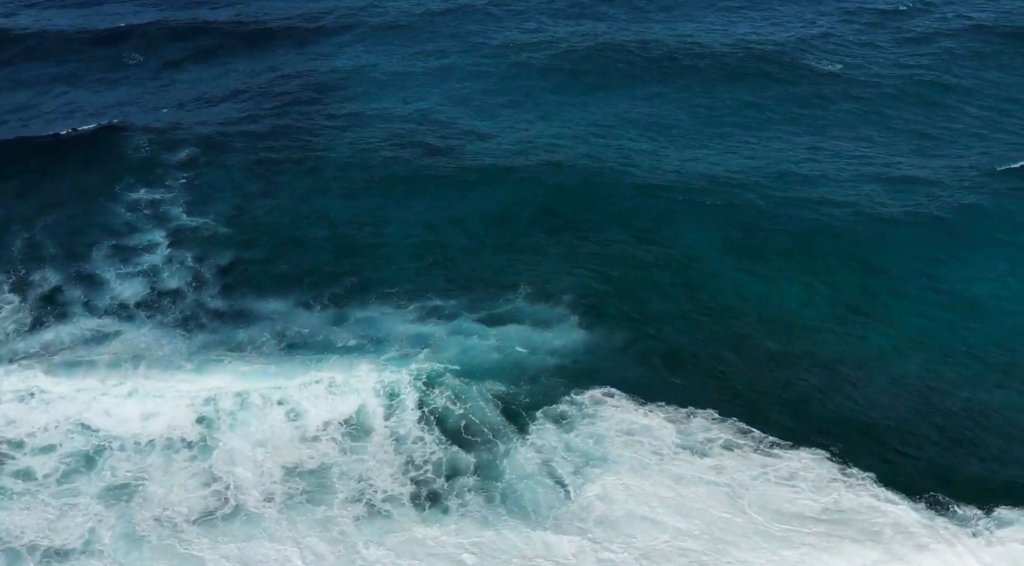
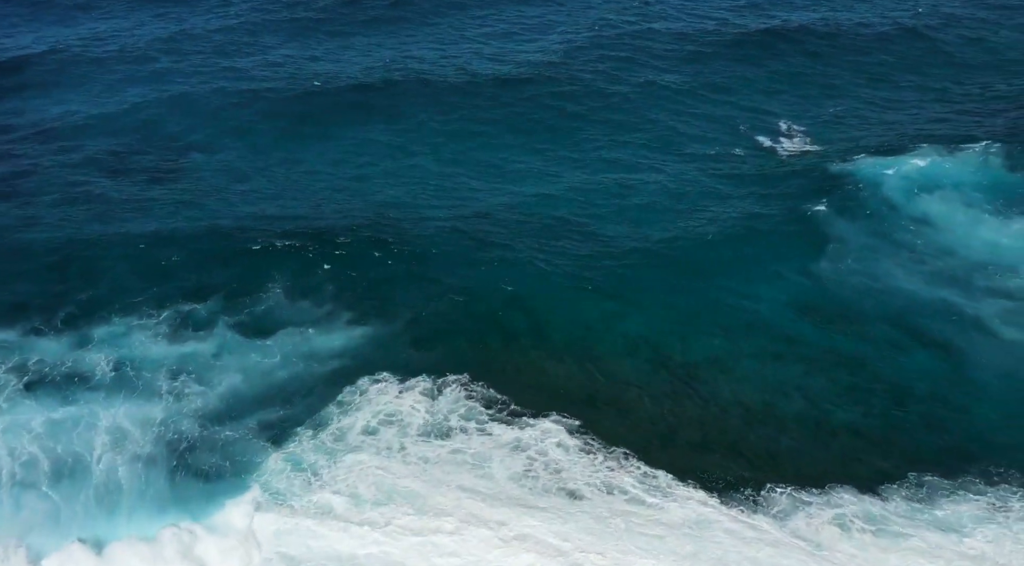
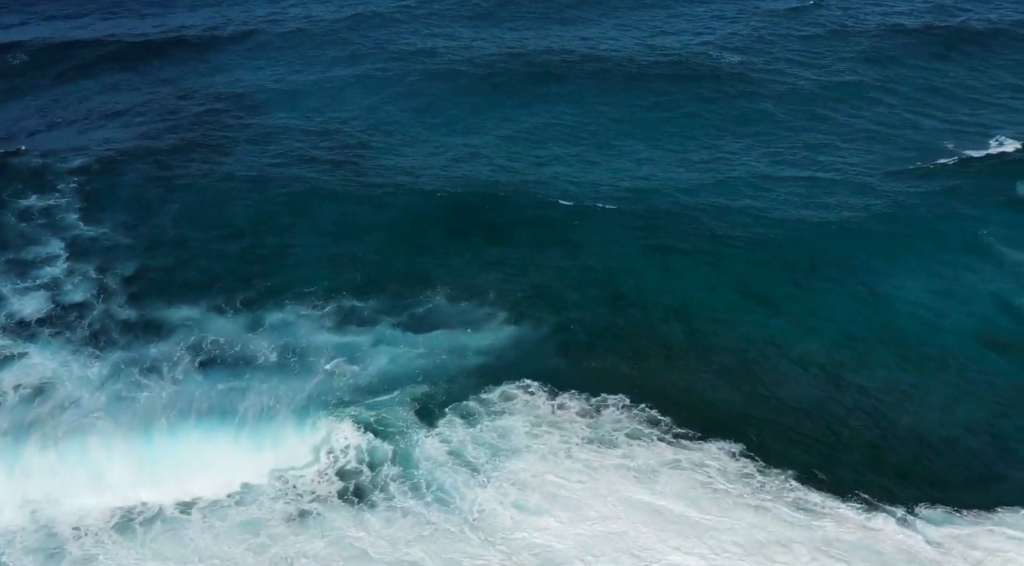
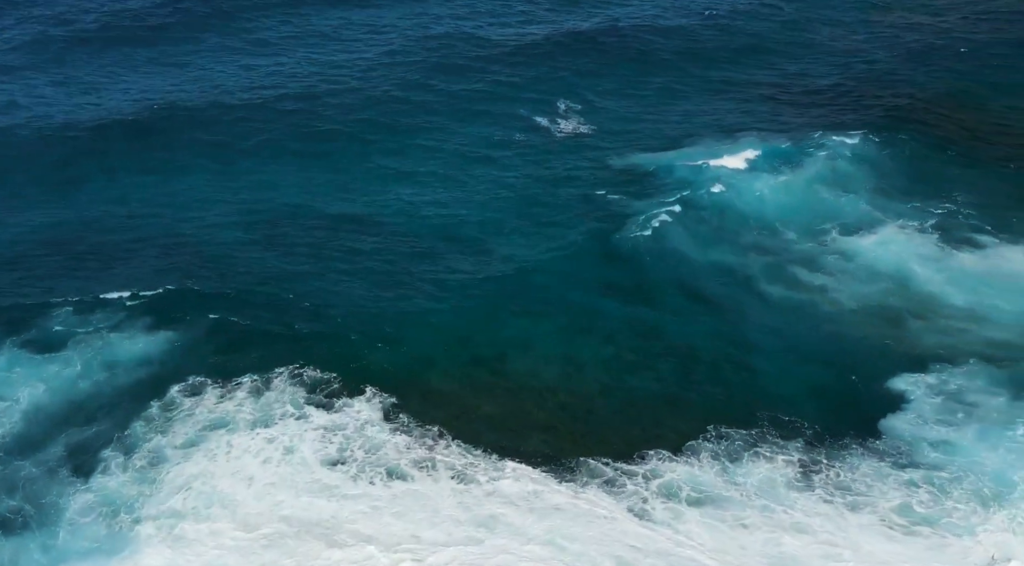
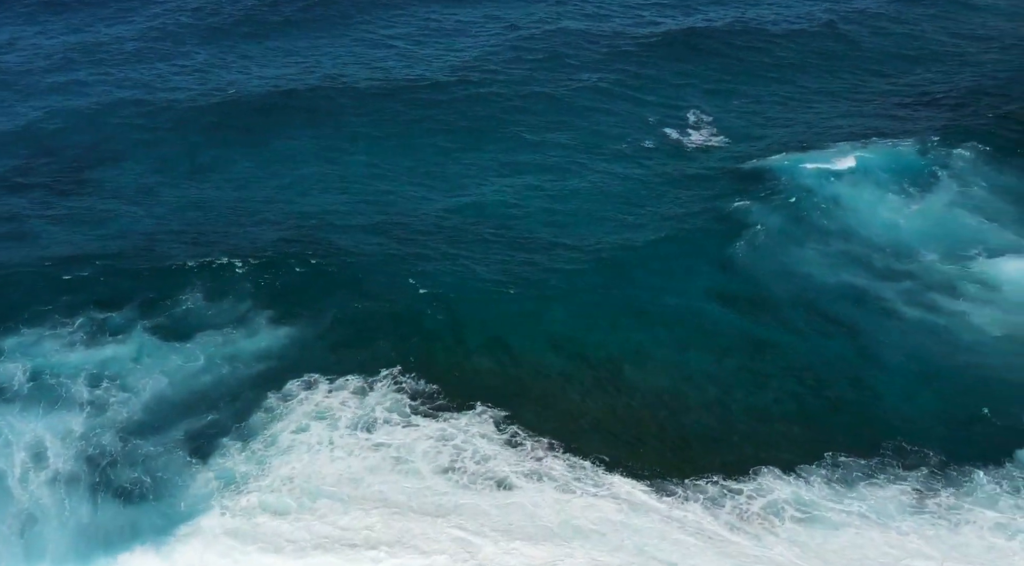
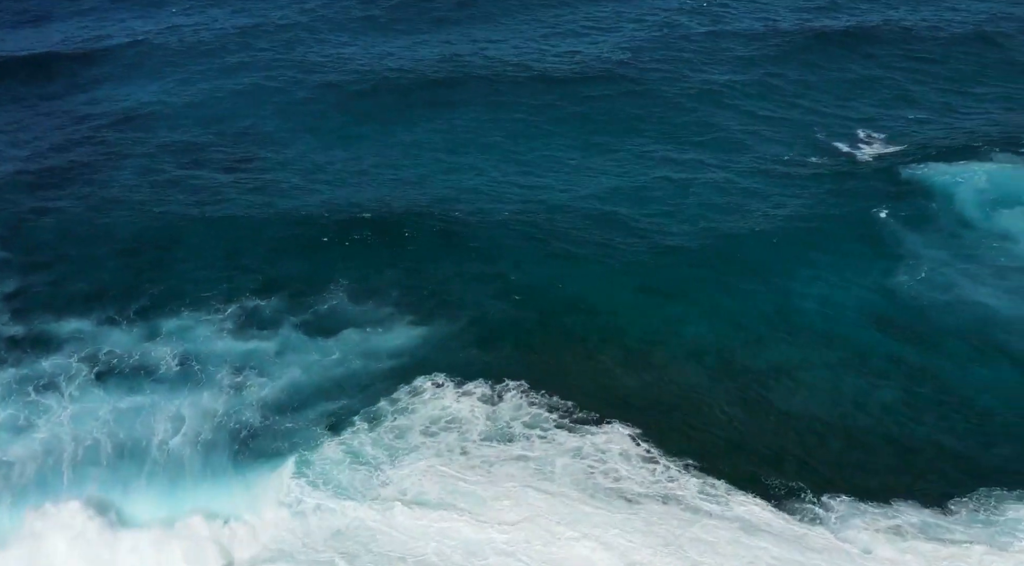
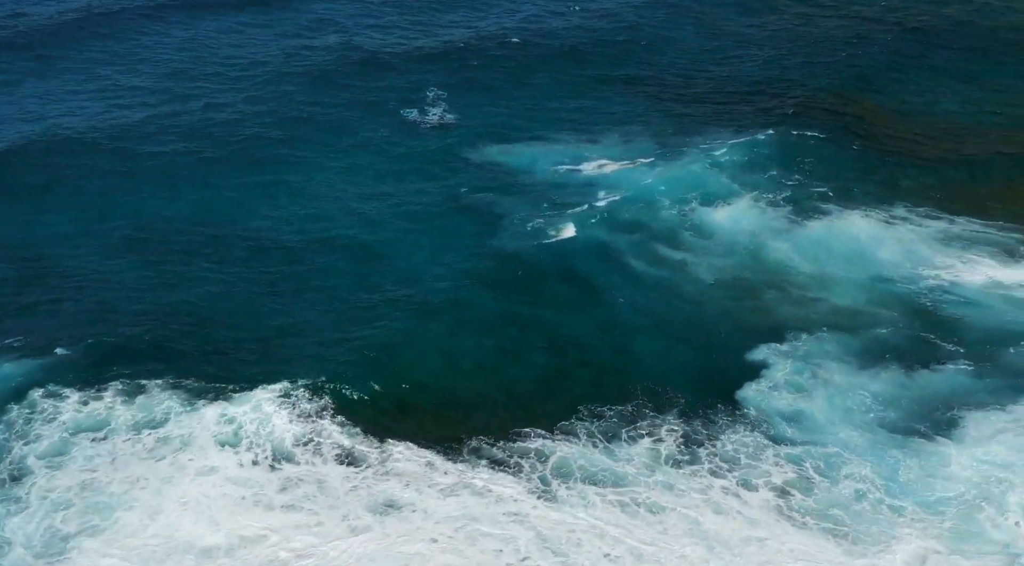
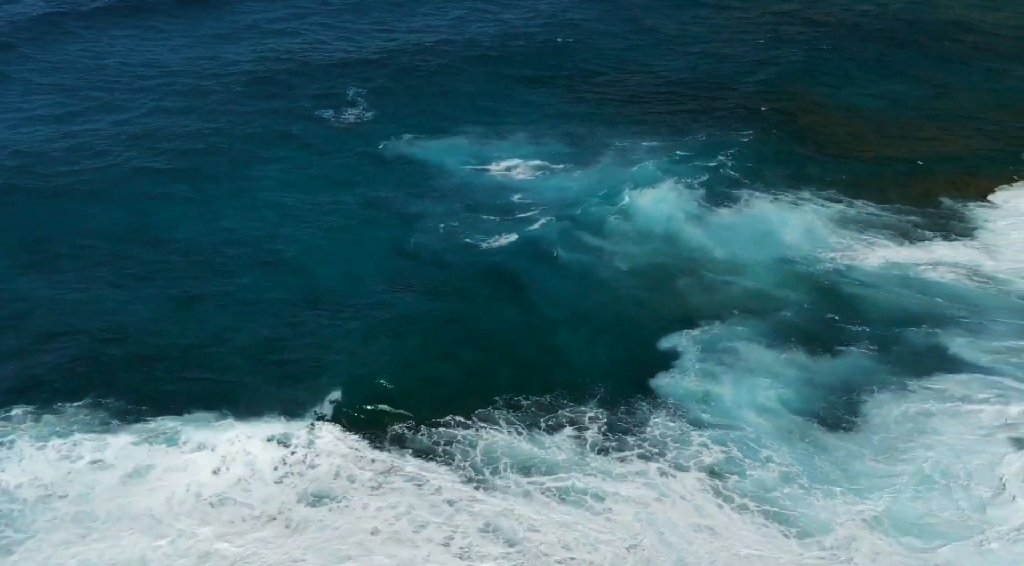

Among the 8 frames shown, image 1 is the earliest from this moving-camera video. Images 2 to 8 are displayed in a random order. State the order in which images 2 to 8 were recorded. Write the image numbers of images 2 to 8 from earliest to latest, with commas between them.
3, 6, 2, 5, 4, 7, 8
